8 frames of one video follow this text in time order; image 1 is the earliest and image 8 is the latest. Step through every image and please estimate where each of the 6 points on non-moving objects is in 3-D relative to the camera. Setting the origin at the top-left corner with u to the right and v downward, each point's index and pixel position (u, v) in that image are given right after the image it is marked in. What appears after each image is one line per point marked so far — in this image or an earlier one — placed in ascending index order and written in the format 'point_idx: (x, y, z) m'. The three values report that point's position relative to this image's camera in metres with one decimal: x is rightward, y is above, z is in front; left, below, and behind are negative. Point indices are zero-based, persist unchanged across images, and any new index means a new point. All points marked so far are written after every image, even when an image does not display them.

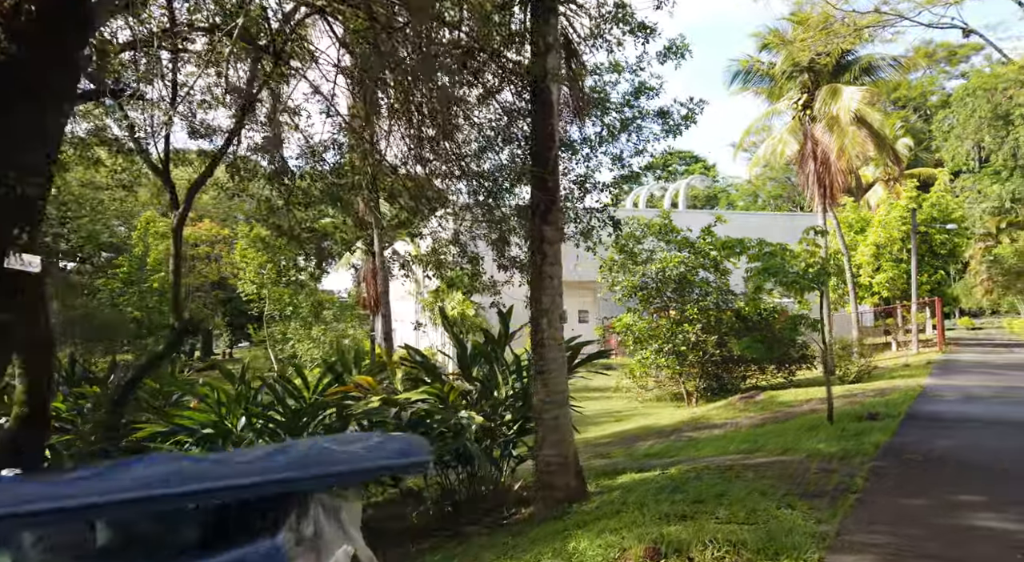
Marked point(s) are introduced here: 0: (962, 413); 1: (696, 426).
0: (+5.5, -1.6, +9.3) m
1: (+2.8, -2.2, +11.6) m
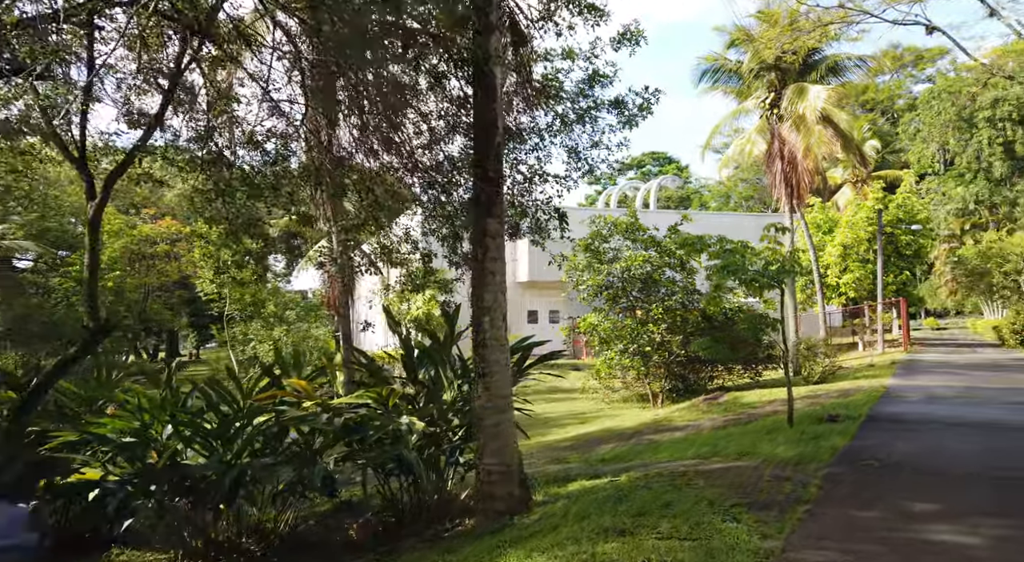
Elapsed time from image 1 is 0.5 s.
0: (+4.9, -1.6, +9.2) m
1: (+2.2, -2.2, +11.3) m
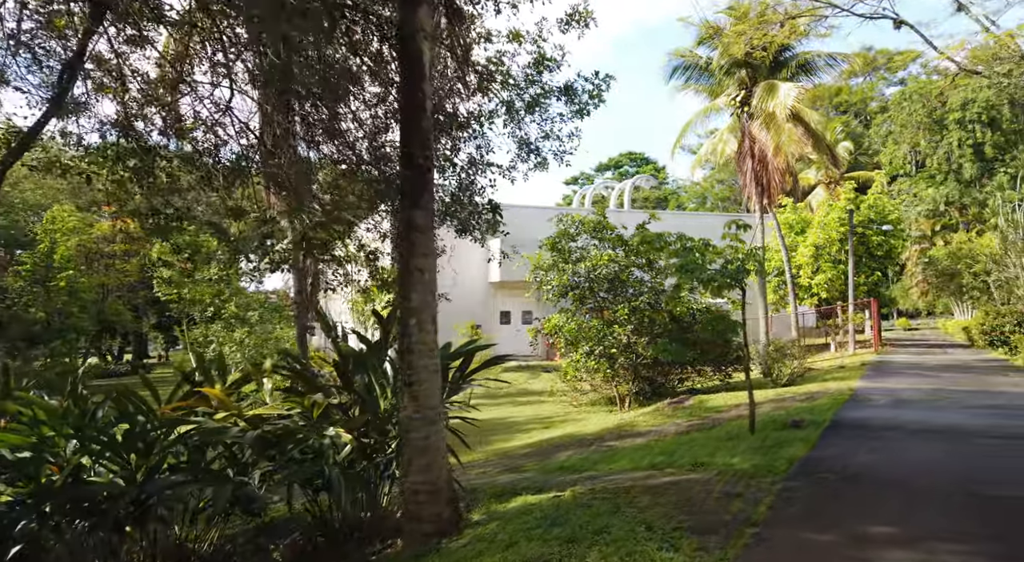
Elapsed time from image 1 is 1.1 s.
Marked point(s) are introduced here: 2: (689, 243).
0: (+4.4, -1.6, +8.8) m
1: (+1.6, -2.2, +10.9) m
2: (+2.0, +0.4, +8.4) m
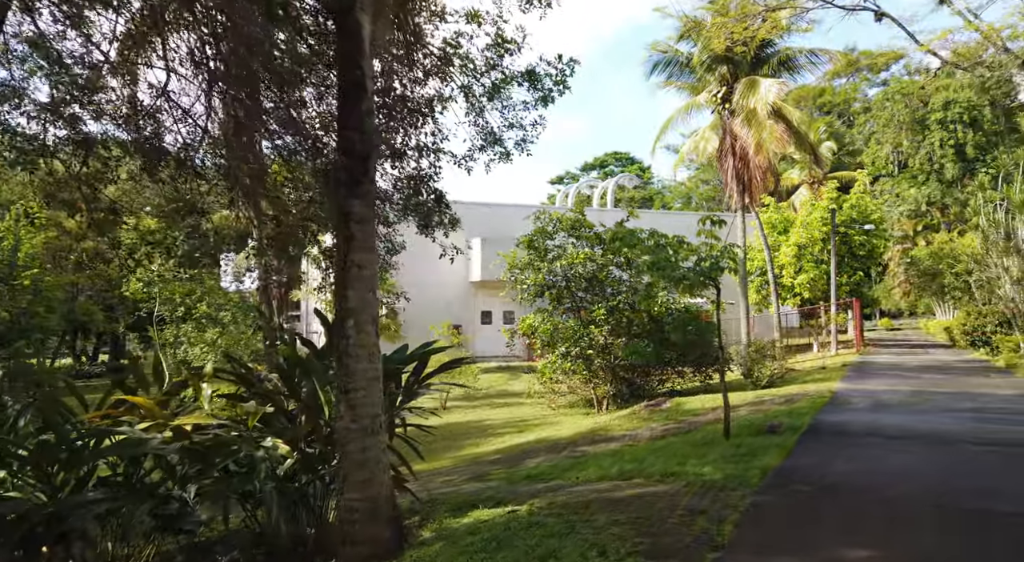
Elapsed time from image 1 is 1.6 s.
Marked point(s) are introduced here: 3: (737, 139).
0: (+4.0, -1.6, +8.5) m
1: (+1.1, -2.2, +10.5) m
2: (+1.6, +0.4, +8.0) m
3: (+5.5, +3.5, +18.6) m
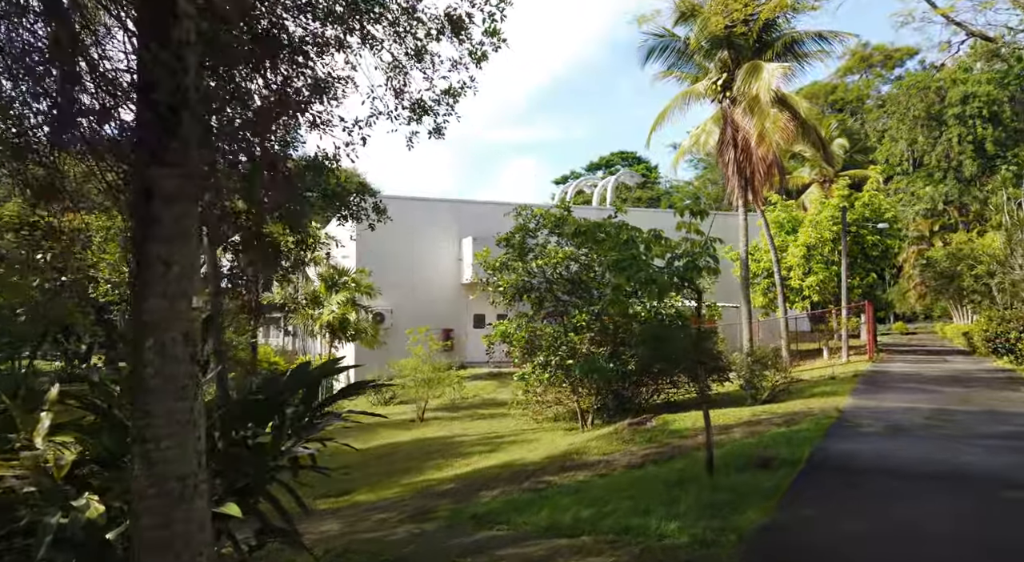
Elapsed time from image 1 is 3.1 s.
0: (+3.5, -1.6, +7.1) m
1: (+0.6, -2.2, +9.2) m
2: (+1.1, +0.4, +6.7) m
3: (+5.1, +3.4, +17.2) m
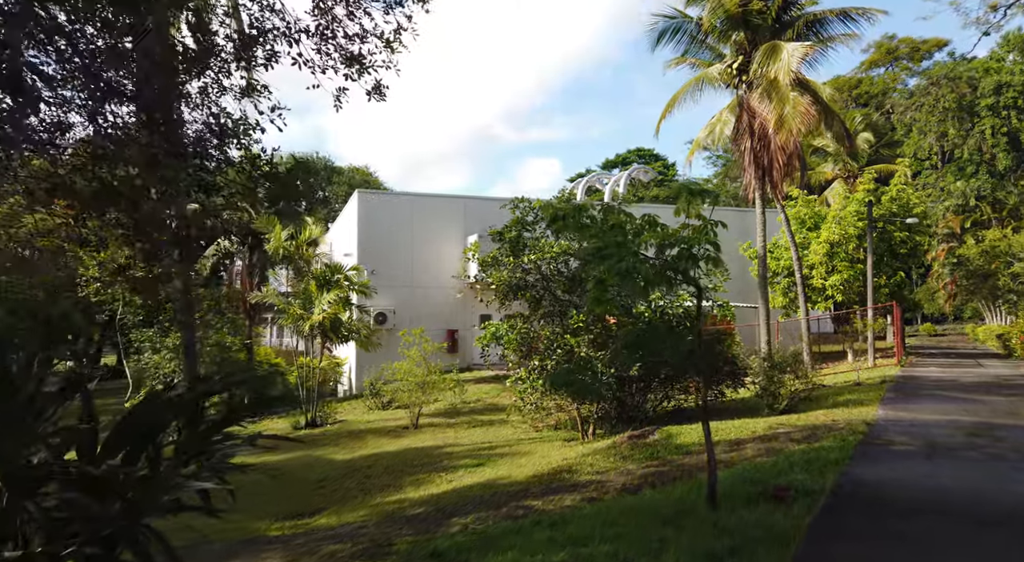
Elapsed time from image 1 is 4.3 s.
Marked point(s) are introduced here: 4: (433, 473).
0: (+3.2, -1.6, +6.0) m
1: (+0.4, -2.2, +8.1) m
2: (+0.8, +0.5, +5.6) m
3: (+5.1, +3.5, +16.0) m
4: (-1.1, -2.6, +10.3) m
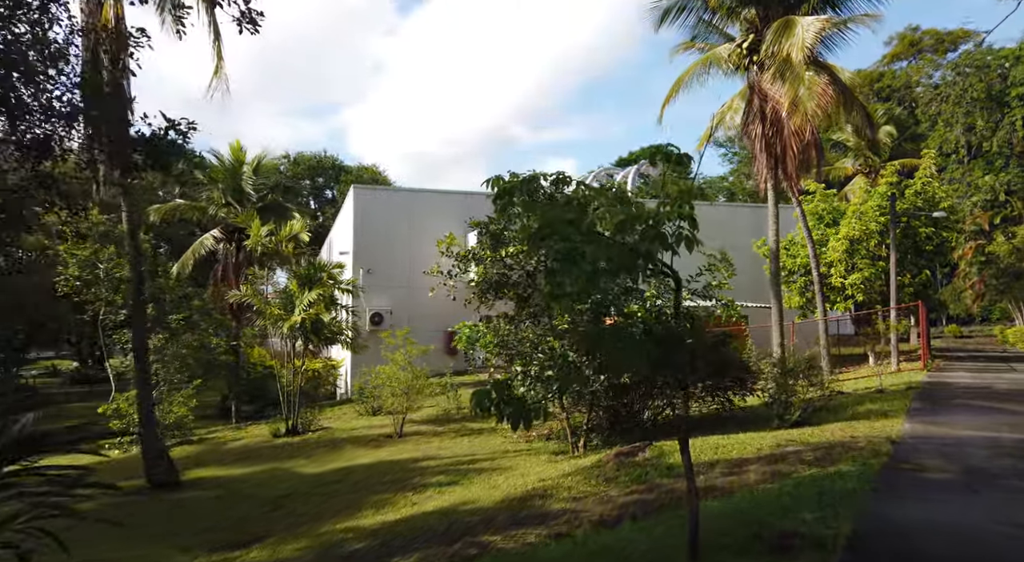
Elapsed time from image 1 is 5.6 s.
0: (+2.8, -1.5, +4.8) m
1: (+0.1, -2.1, +7.0) m
2: (+0.4, +0.5, +4.5) m
3: (+5.0, +3.5, +14.7) m
4: (-1.4, -2.6, +9.2) m
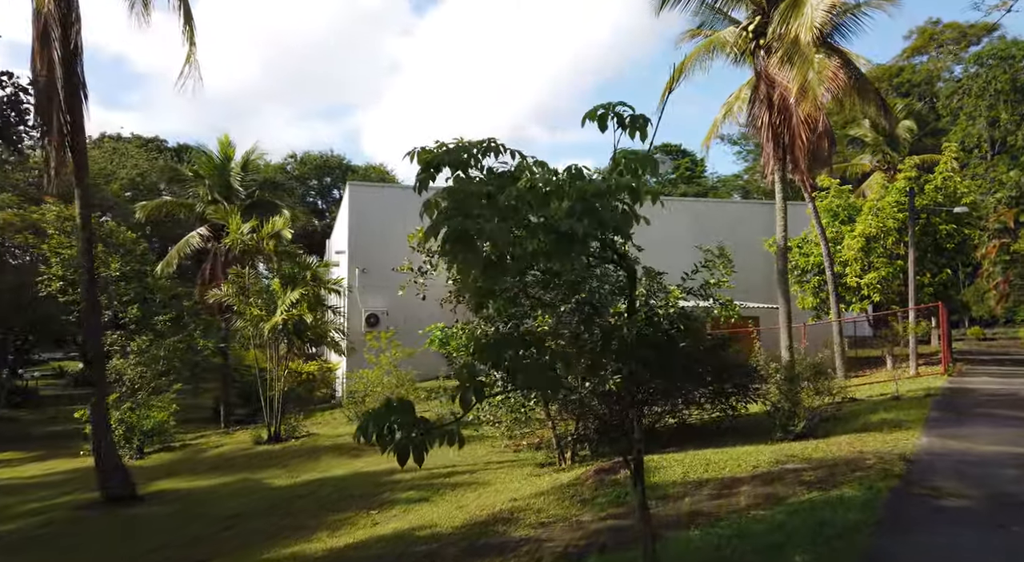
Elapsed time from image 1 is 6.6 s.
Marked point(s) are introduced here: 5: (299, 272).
0: (+2.4, -1.5, +3.9) m
1: (-0.3, -2.1, +6.1) m
2: (0.0, +0.5, +3.6) m
3: (+4.8, +3.5, +13.8) m
4: (-1.7, -2.5, +8.4) m
5: (-4.3, +0.2, +15.4) m
